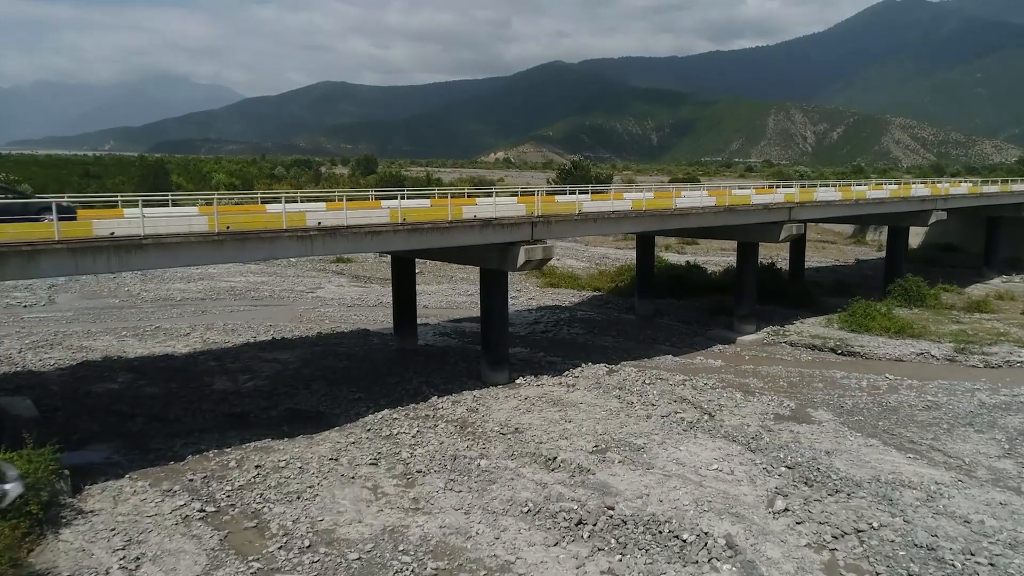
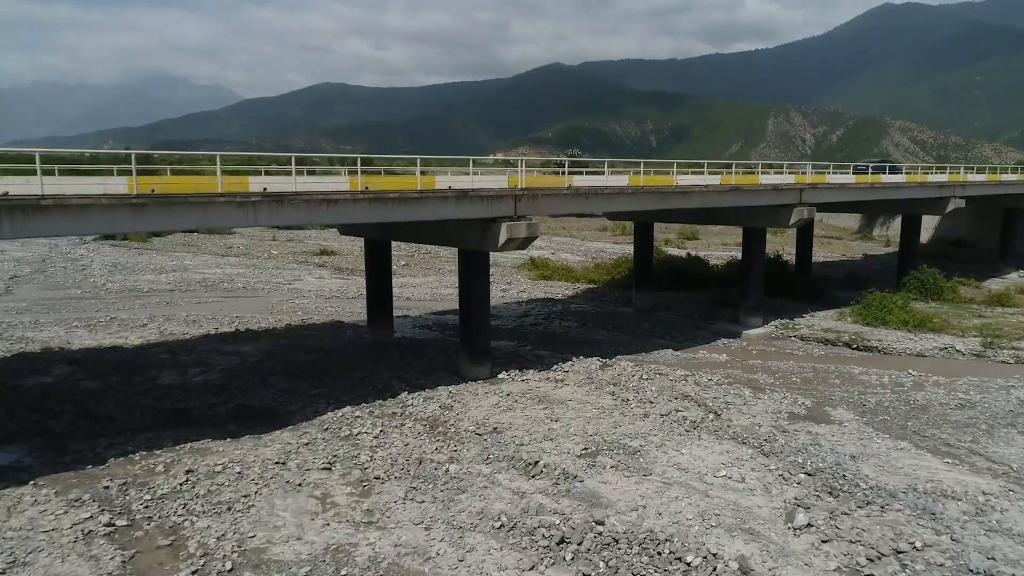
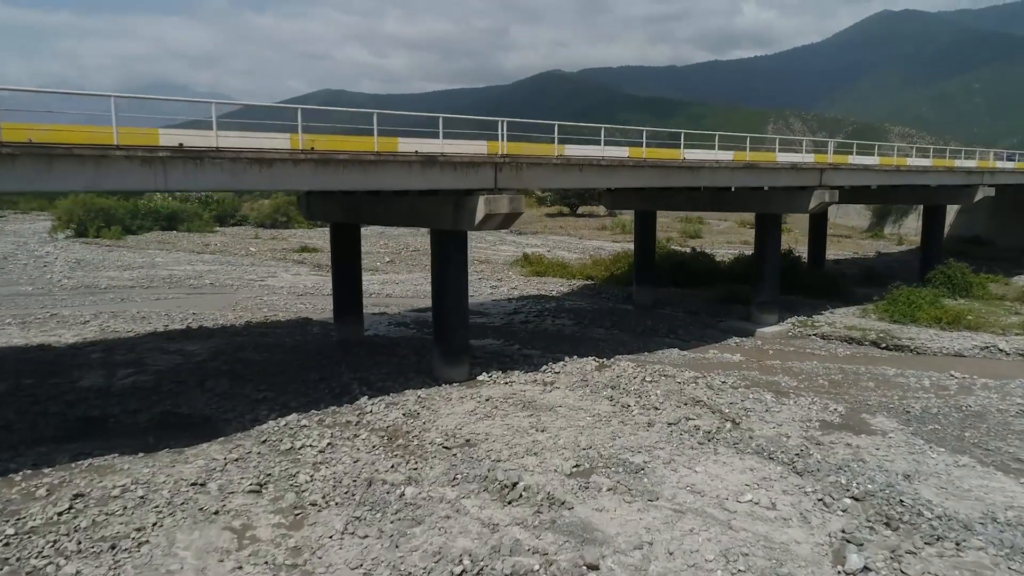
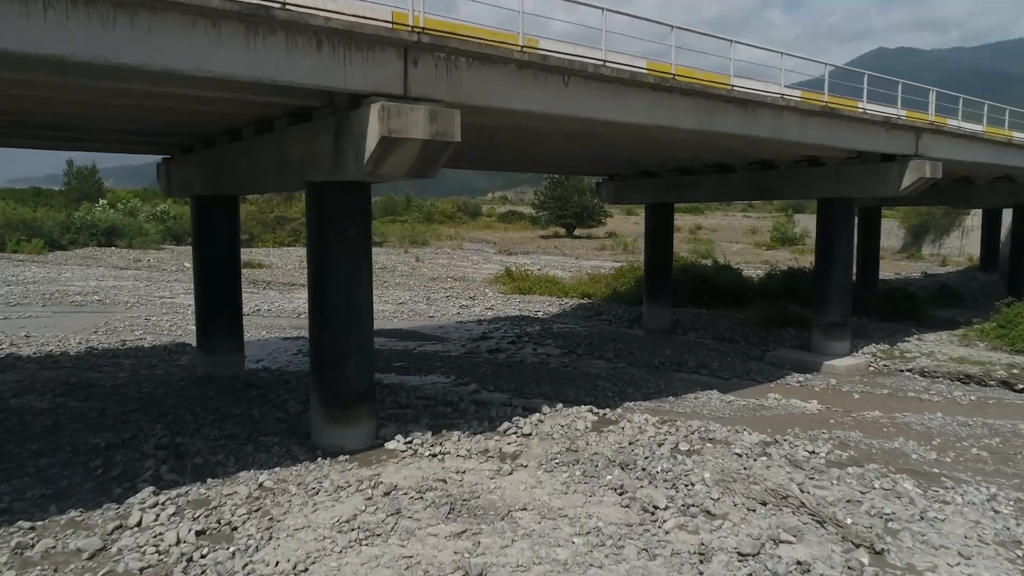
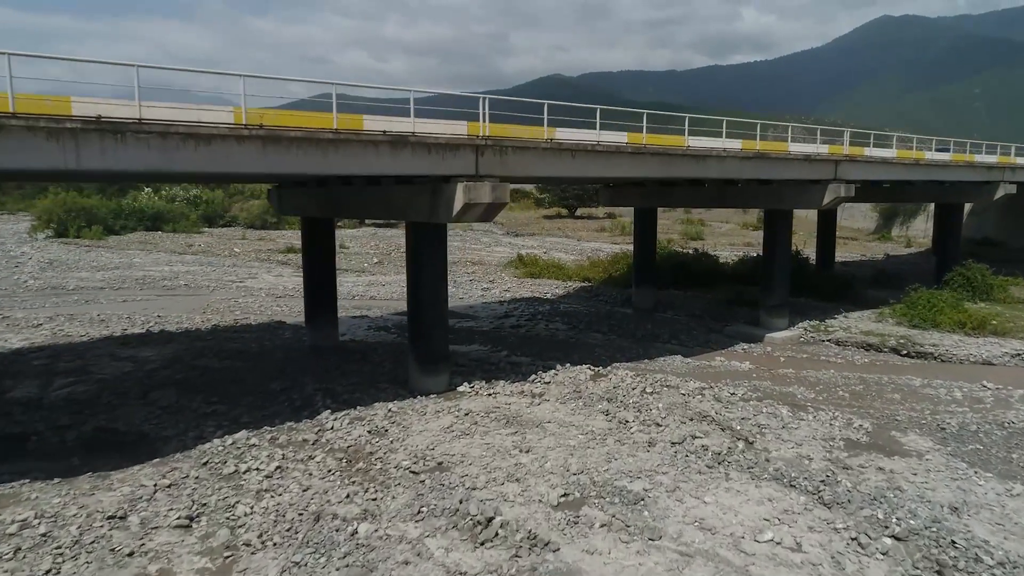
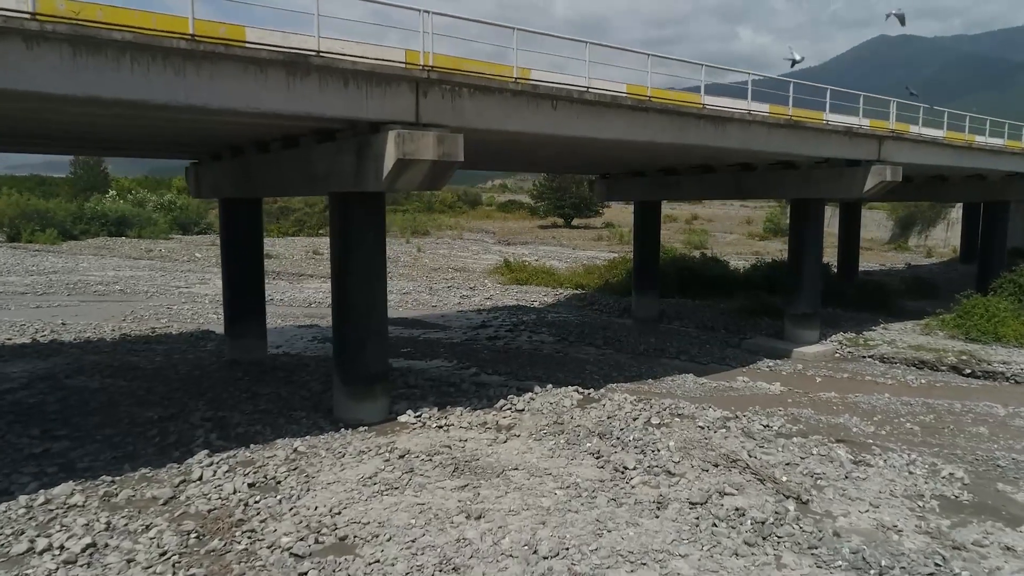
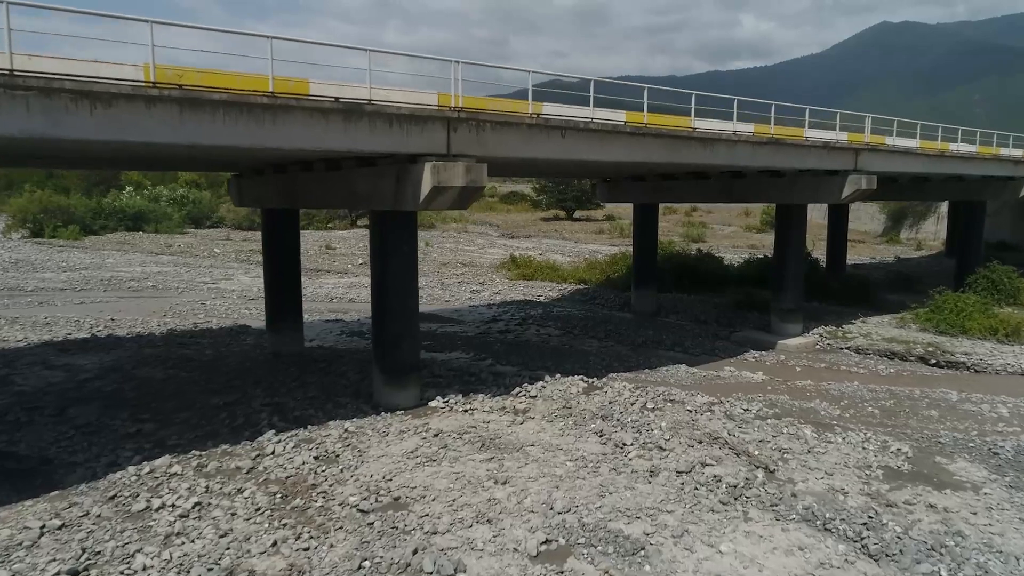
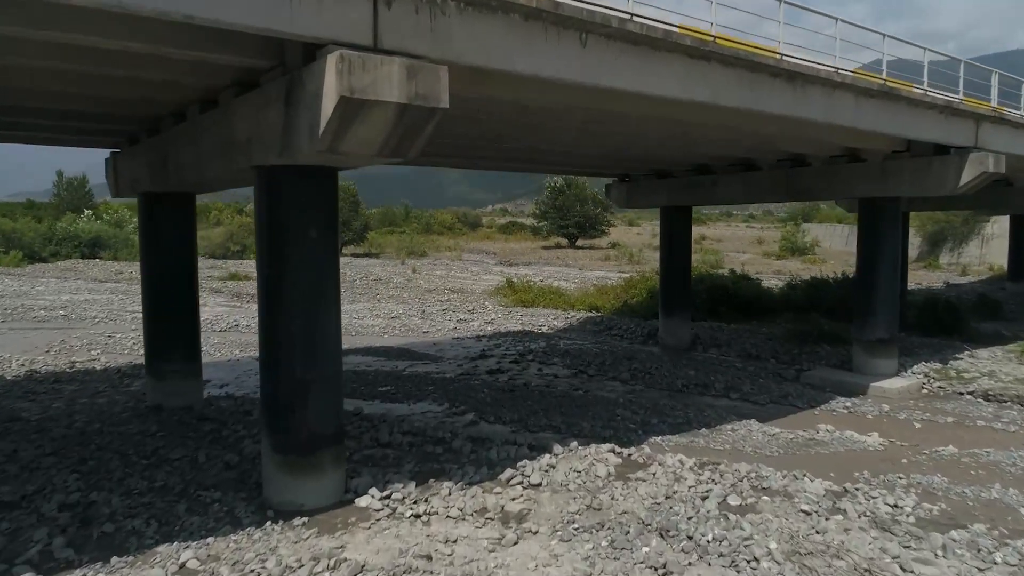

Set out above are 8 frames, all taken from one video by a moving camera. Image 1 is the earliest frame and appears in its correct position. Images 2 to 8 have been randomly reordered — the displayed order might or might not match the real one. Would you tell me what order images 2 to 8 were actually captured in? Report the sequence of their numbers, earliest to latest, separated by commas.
2, 3, 5, 7, 6, 4, 8
